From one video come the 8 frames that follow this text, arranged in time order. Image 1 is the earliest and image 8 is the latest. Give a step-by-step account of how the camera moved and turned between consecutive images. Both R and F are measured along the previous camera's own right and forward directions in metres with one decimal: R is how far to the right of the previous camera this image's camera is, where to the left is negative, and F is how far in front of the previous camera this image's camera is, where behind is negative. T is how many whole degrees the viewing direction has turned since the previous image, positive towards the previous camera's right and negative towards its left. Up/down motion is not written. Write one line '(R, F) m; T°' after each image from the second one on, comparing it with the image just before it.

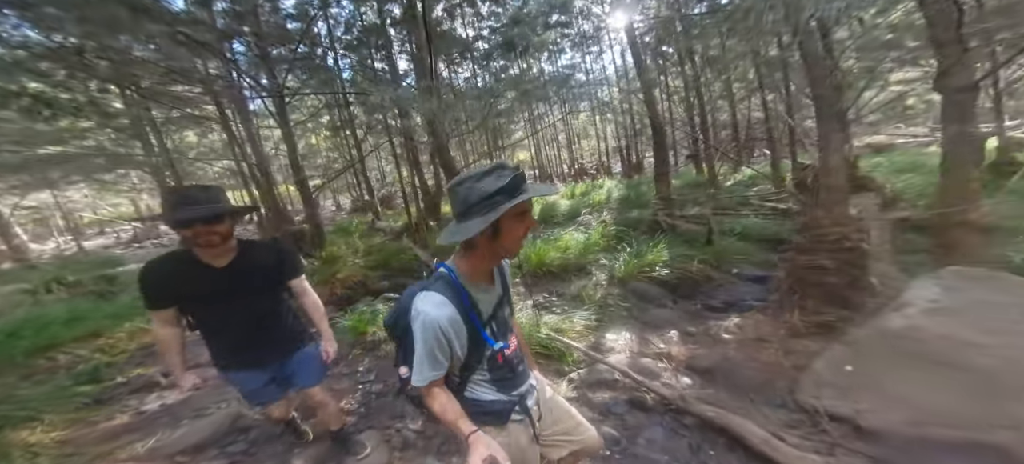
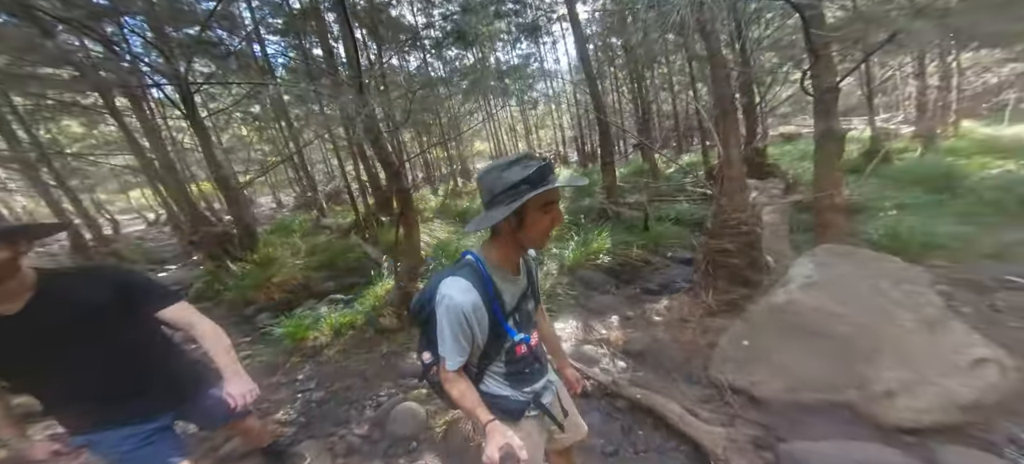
(+0.2, 0.0) m; +6°
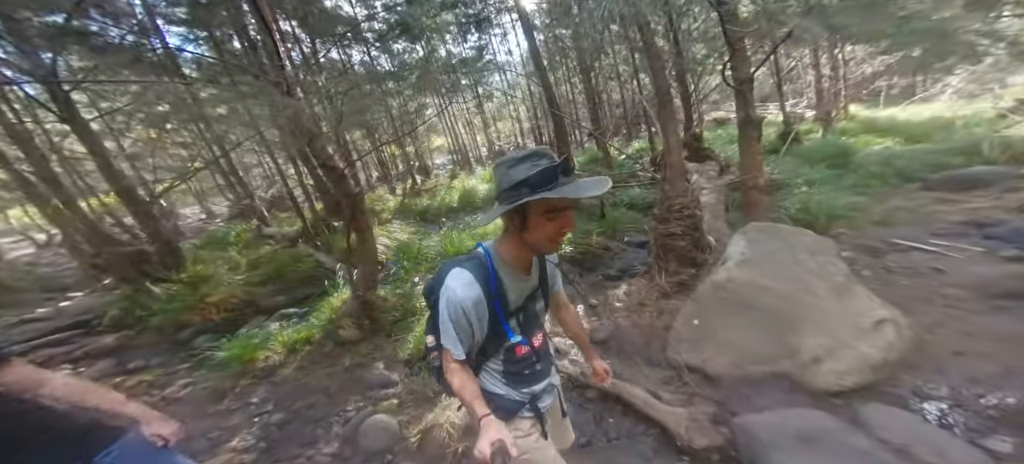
(0.0, 0.0) m; +6°
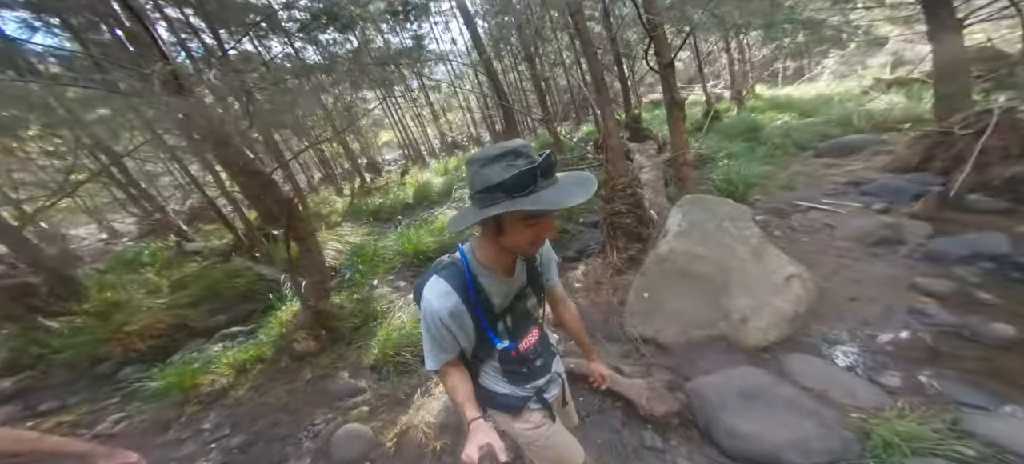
(-0.1, -0.1) m; +8°
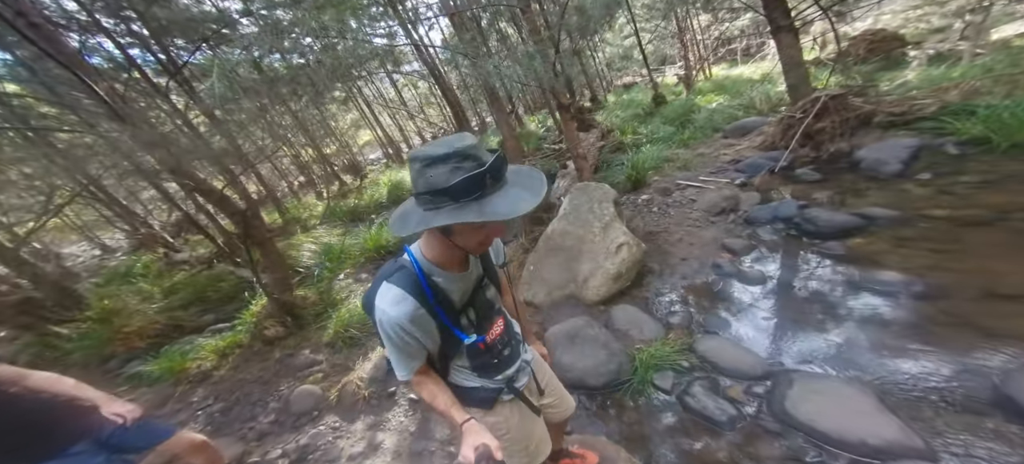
(+1.0, -0.8) m; 0°
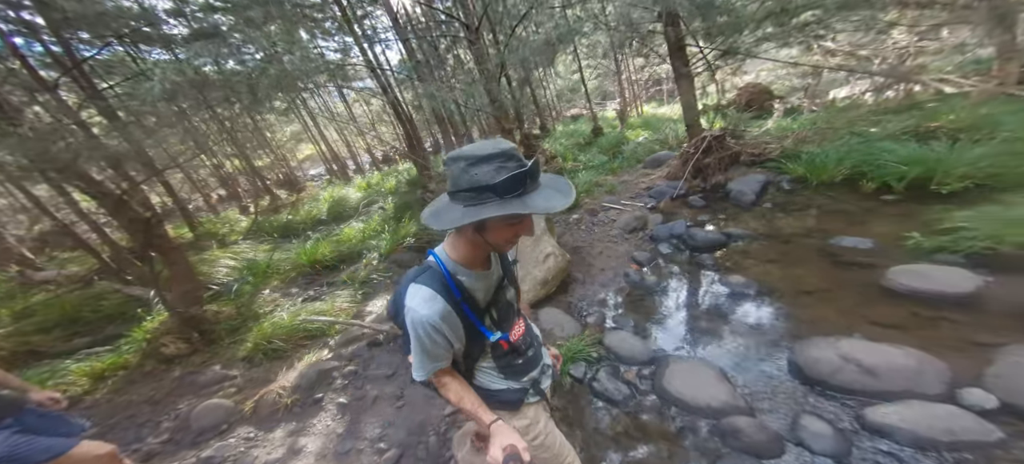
(+0.1, -0.4) m; +8°
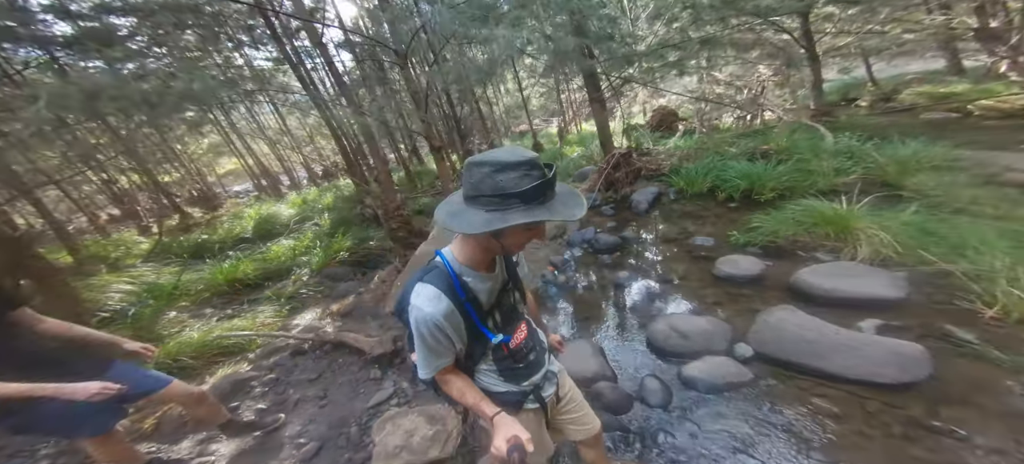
(+0.3, -0.5) m; +8°
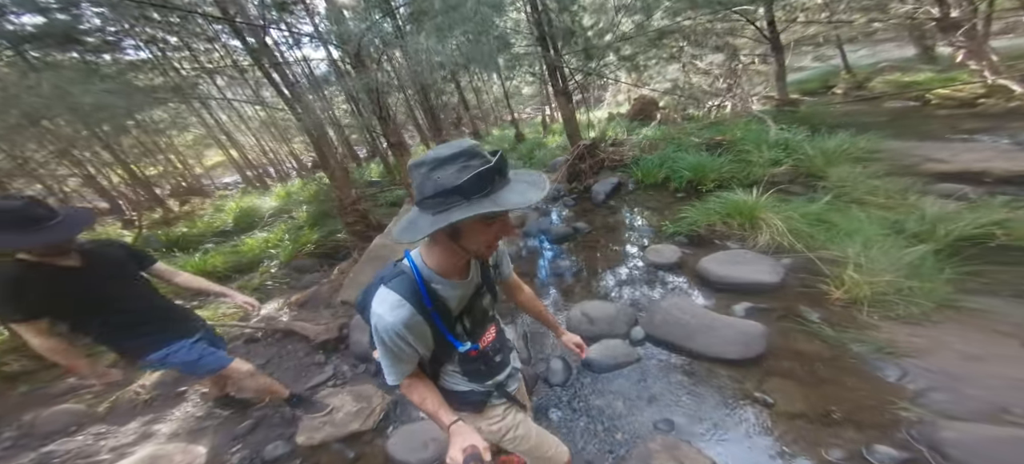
(+0.5, -0.2) m; 0°
